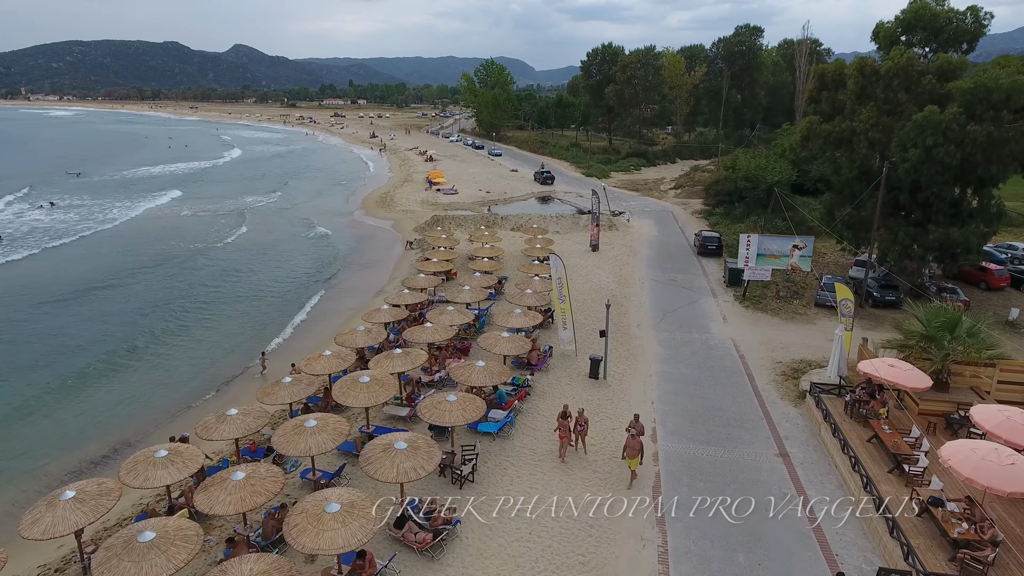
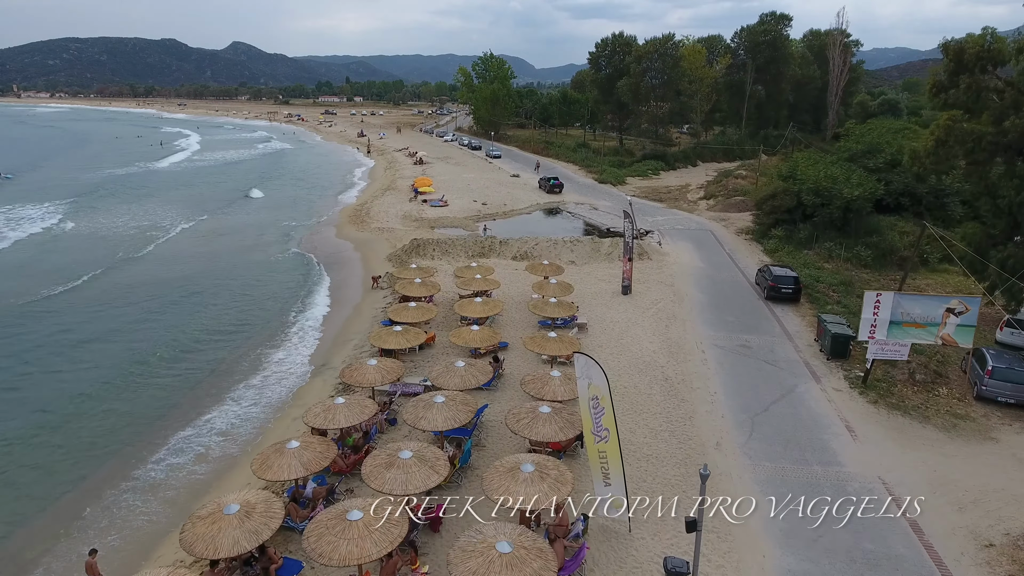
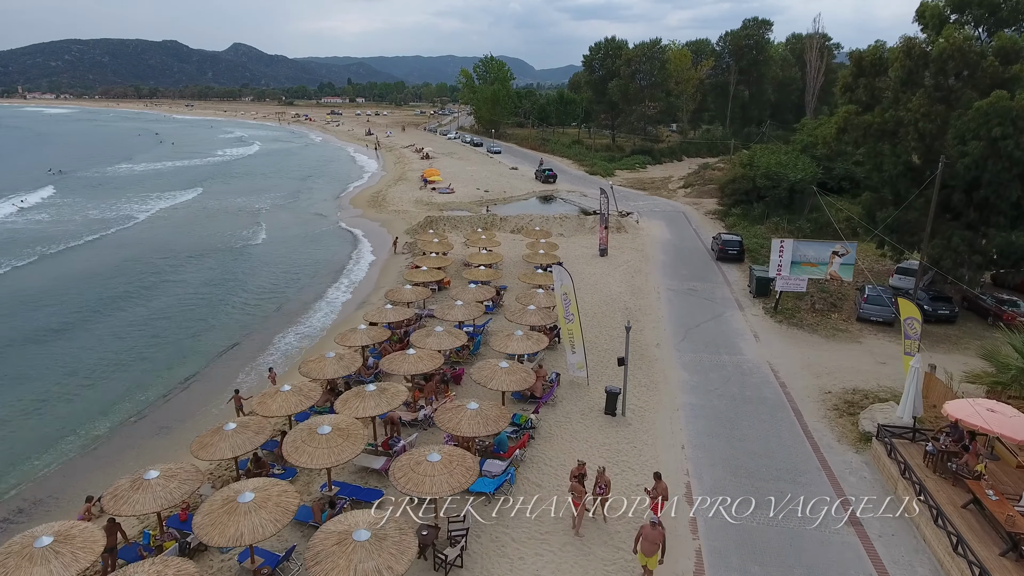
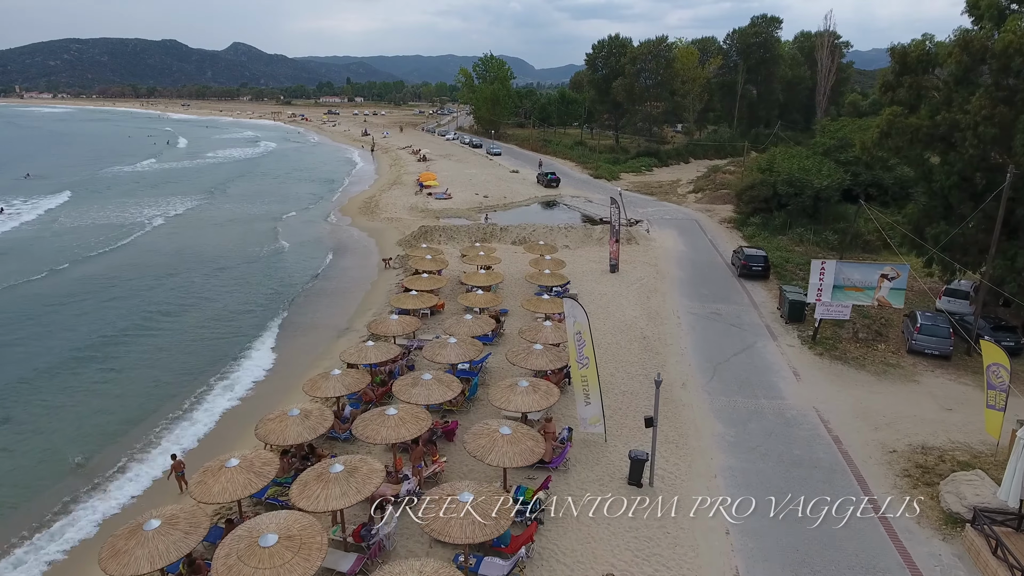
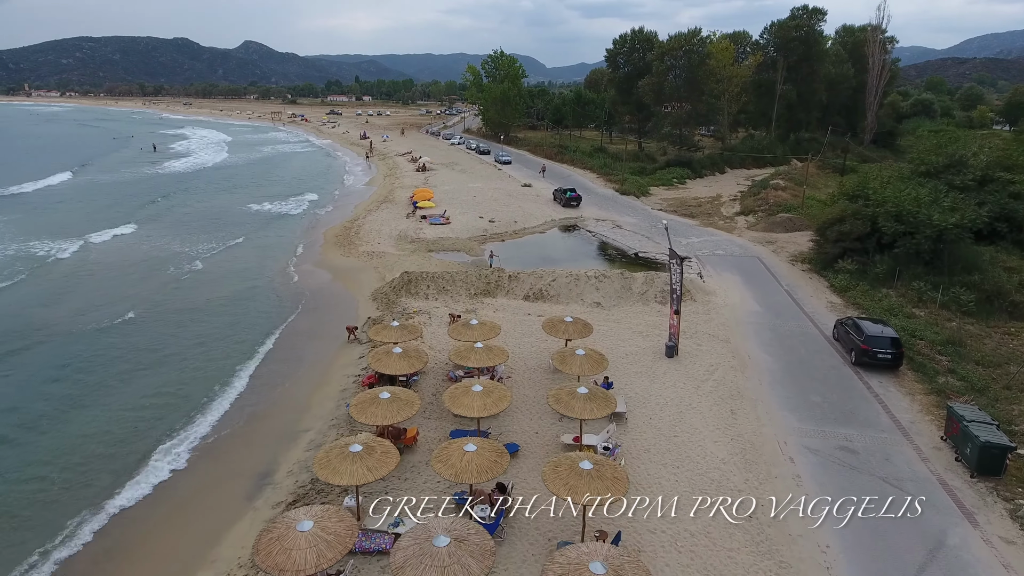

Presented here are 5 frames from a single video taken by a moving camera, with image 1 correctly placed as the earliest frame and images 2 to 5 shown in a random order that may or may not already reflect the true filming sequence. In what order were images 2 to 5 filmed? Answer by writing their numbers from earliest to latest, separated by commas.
3, 4, 2, 5
